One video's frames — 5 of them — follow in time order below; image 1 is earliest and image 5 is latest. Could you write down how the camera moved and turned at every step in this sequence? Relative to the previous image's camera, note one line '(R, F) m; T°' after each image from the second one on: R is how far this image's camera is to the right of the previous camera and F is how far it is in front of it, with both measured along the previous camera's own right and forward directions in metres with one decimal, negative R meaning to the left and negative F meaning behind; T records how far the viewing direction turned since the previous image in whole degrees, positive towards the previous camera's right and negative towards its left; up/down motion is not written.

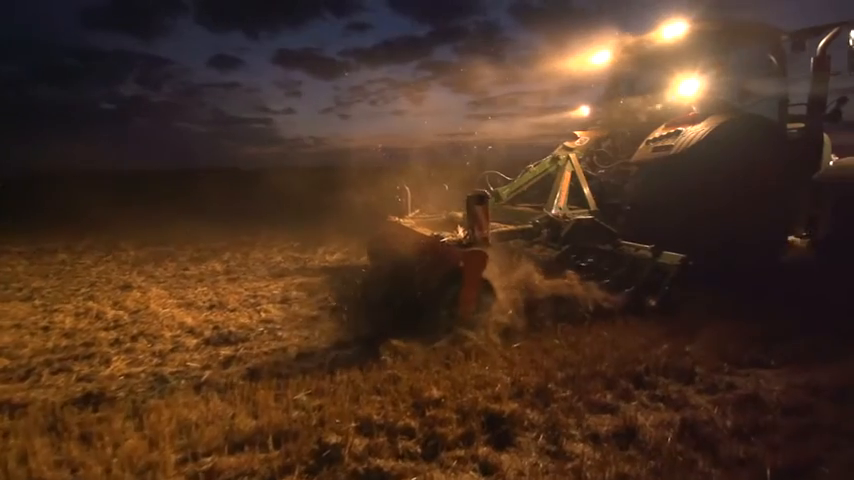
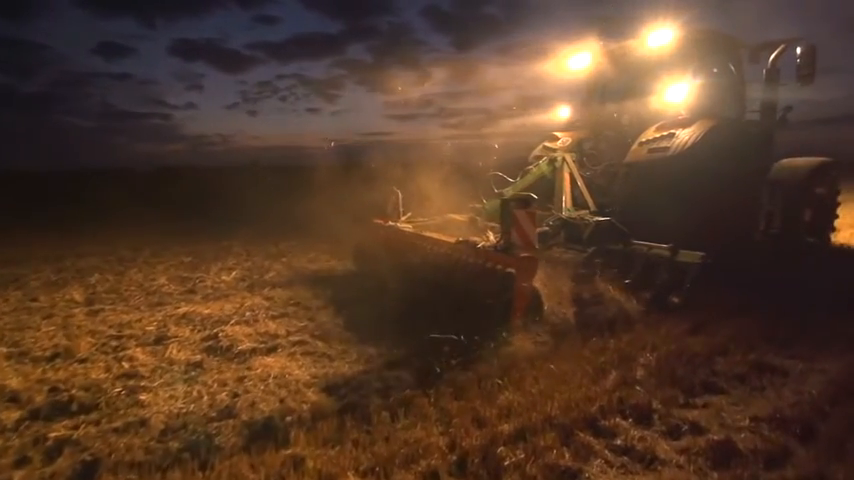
(+0.1, +1.2) m; +11°
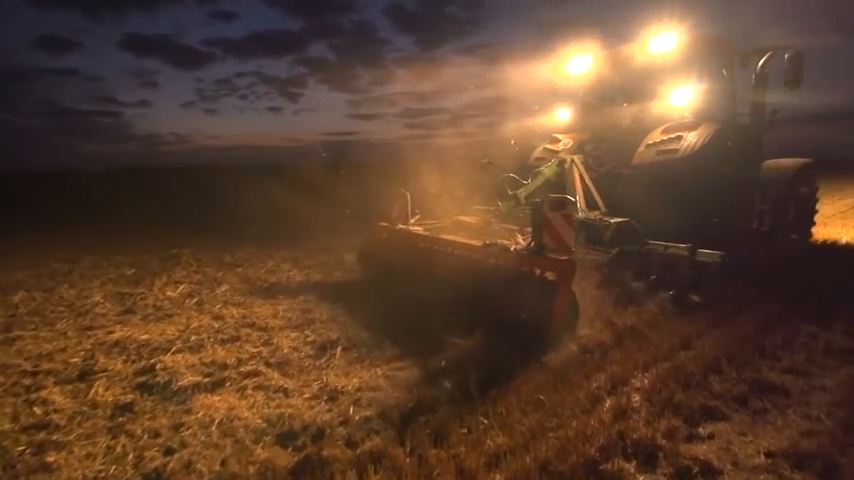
(0.0, +0.7) m; +4°
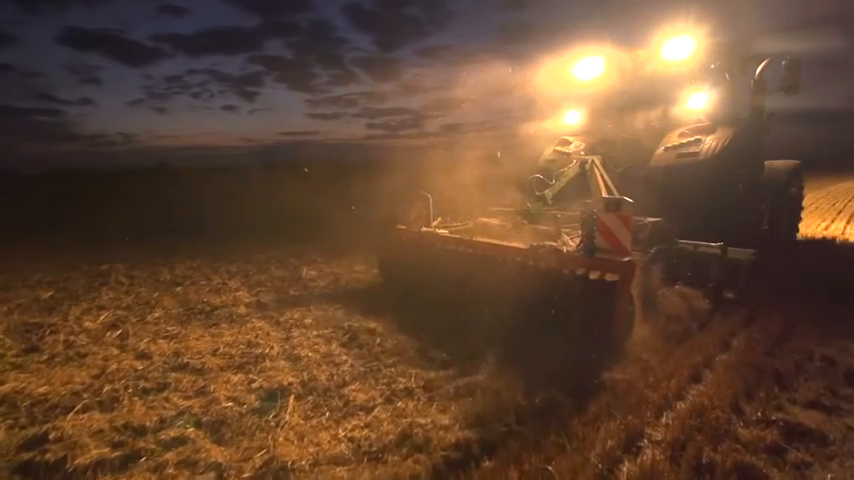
(-0.1, +1.0) m; +5°
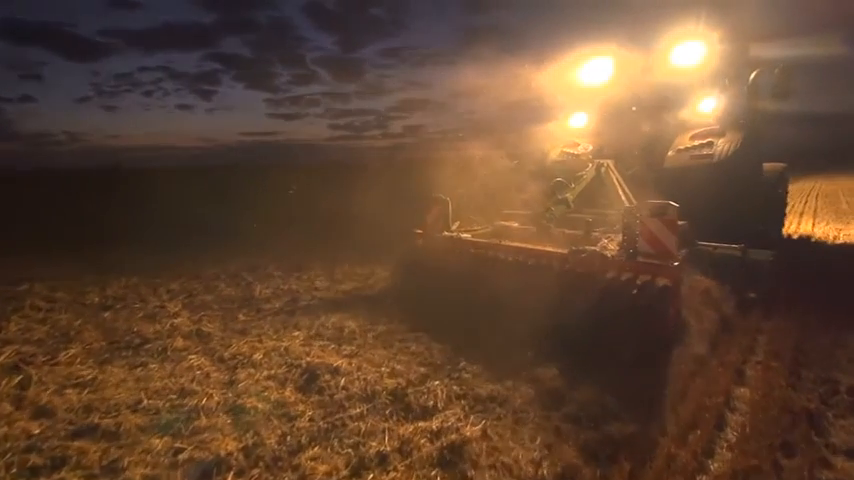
(-0.1, +1.0) m; +5°
